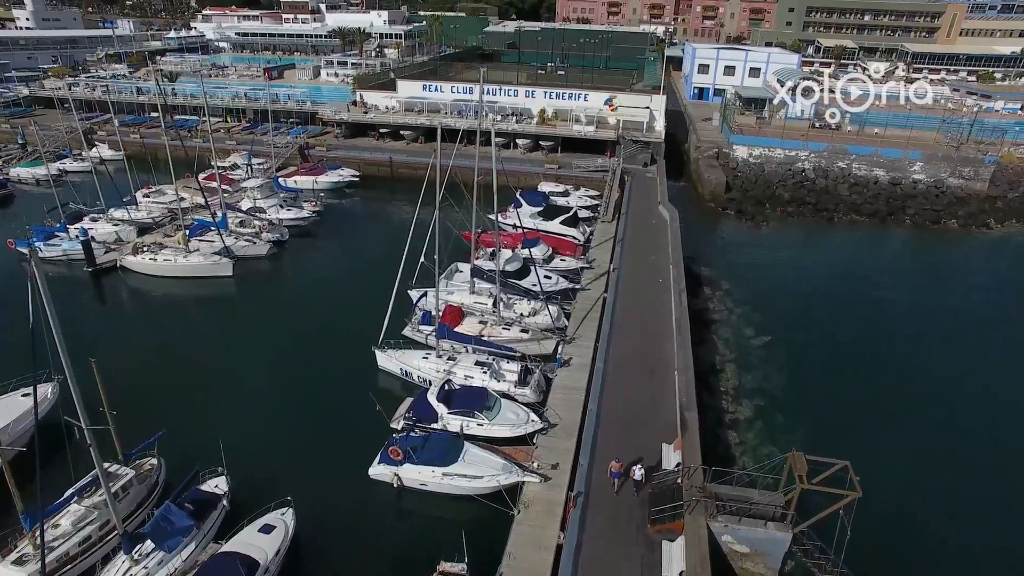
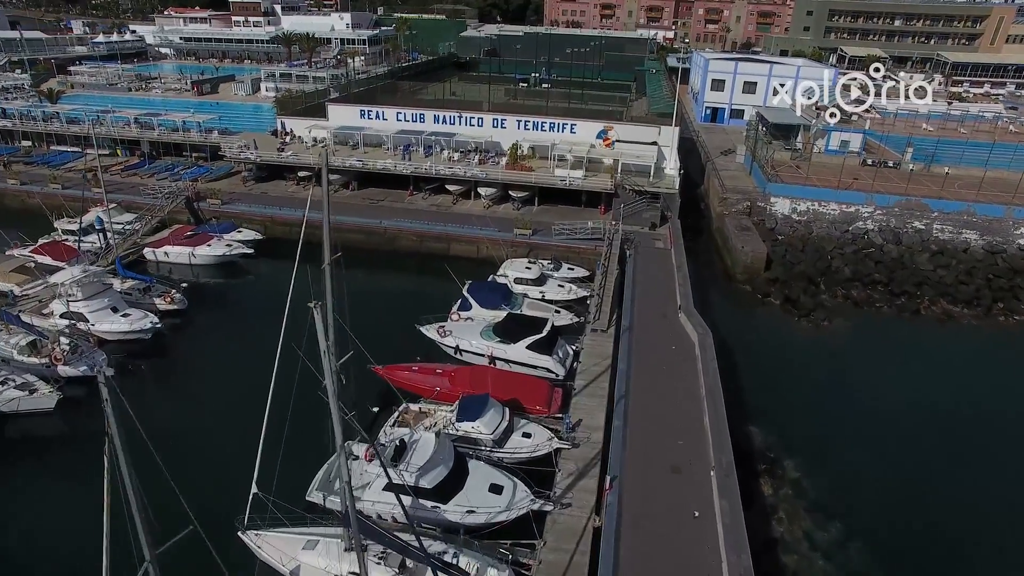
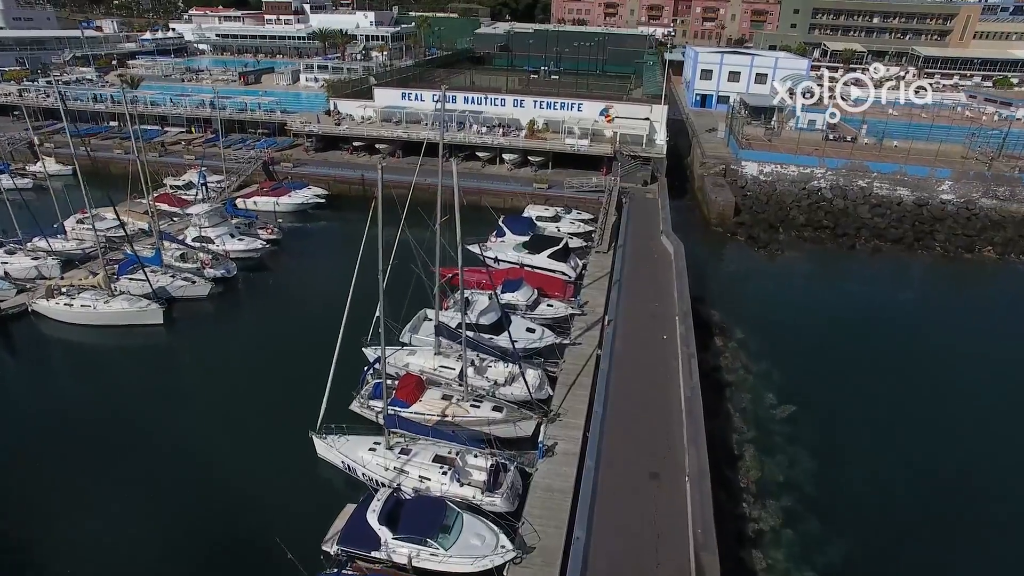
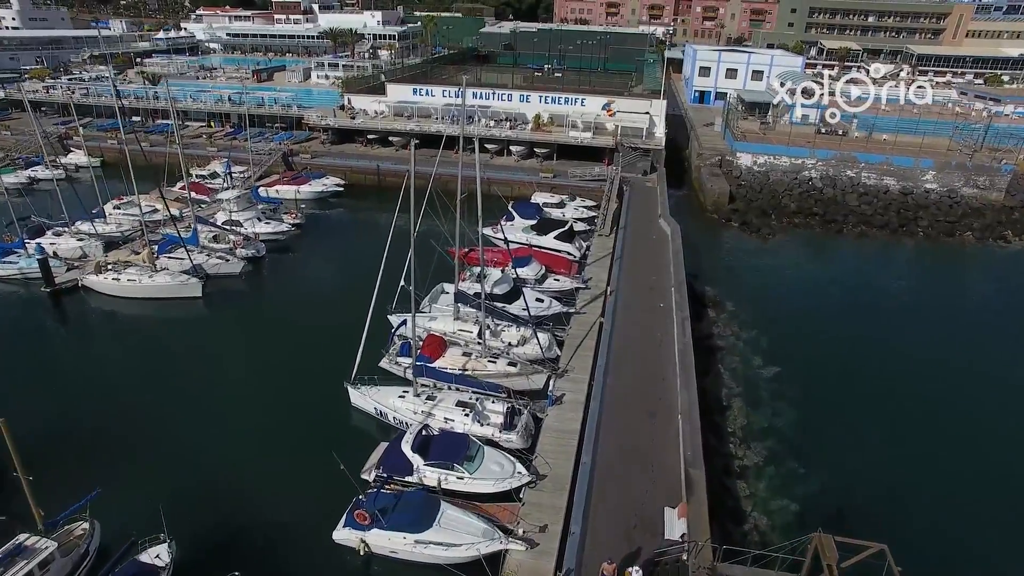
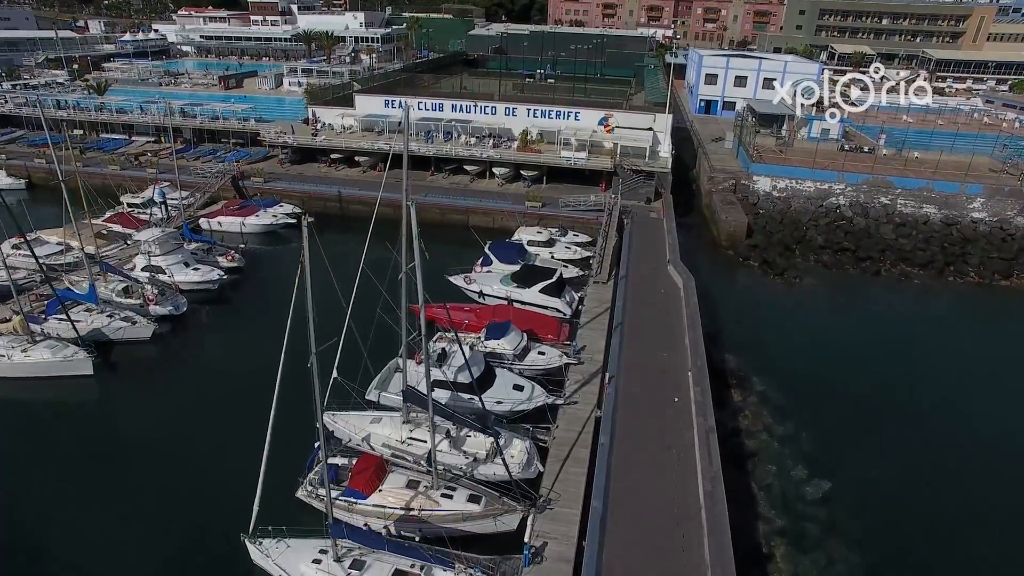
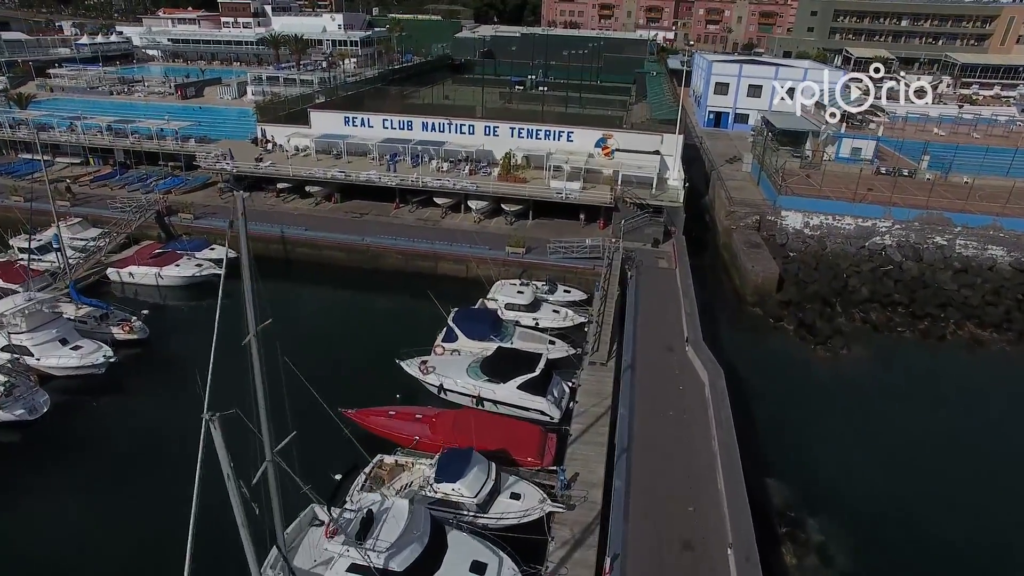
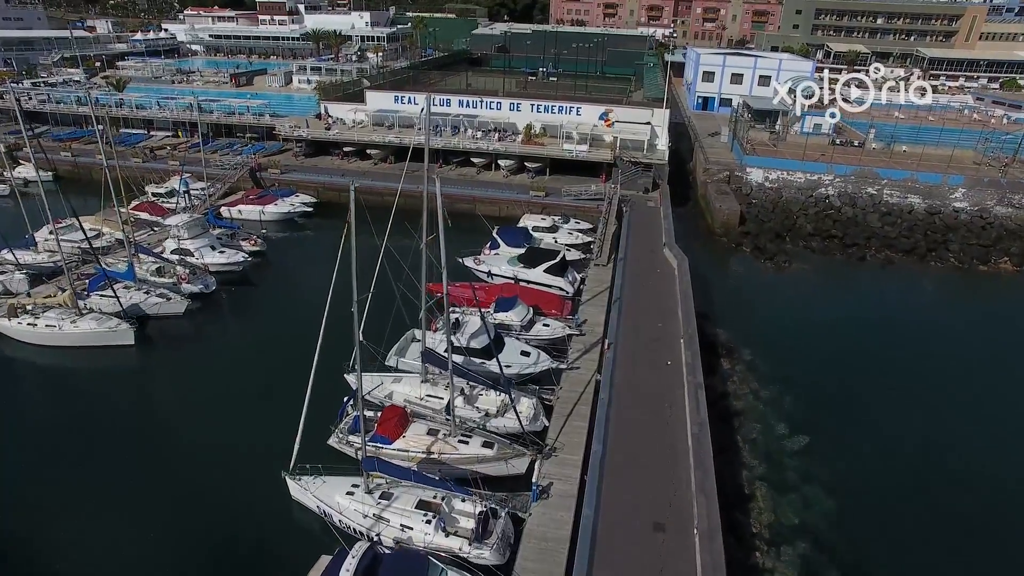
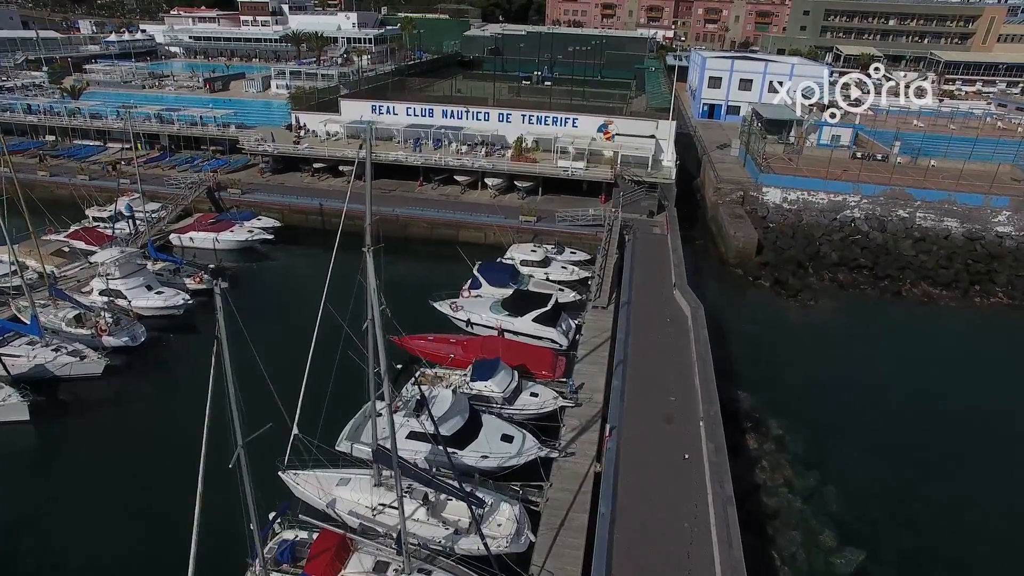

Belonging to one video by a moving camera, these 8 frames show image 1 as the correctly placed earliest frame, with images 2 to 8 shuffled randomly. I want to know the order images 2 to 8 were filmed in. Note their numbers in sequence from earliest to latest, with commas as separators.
4, 3, 7, 5, 8, 2, 6
